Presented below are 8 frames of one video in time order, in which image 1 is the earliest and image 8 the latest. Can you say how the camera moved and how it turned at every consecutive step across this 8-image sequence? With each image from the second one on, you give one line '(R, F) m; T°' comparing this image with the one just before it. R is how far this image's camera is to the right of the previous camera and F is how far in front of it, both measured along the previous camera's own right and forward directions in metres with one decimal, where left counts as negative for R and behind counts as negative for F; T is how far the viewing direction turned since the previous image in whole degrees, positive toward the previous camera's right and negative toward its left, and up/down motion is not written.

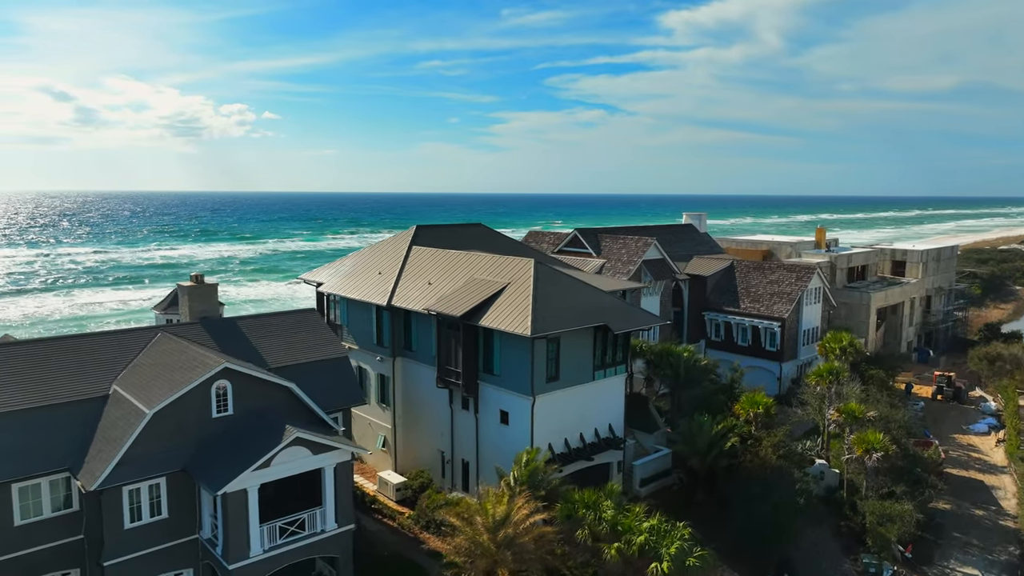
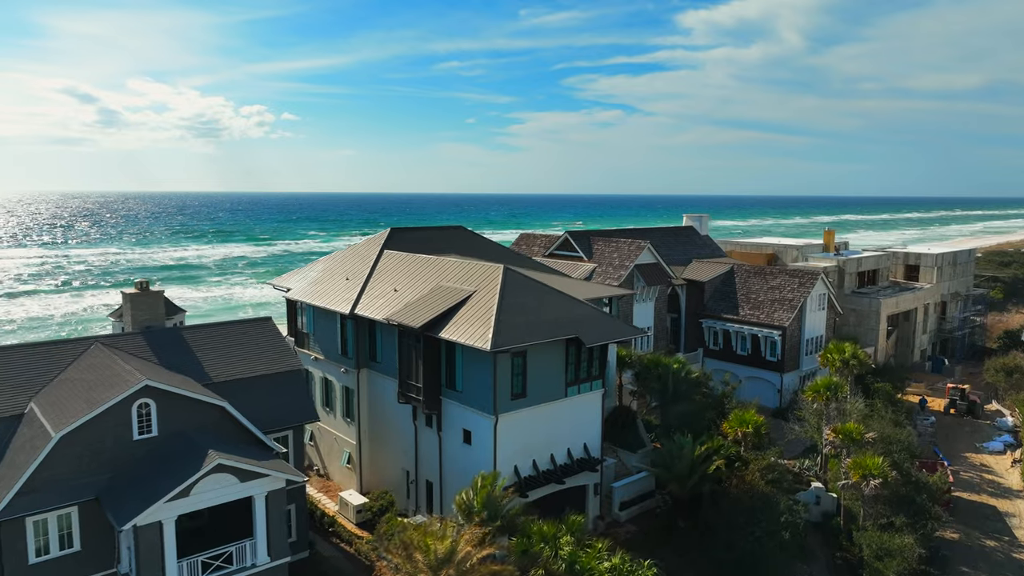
(+1.7, +1.9) m; -1°
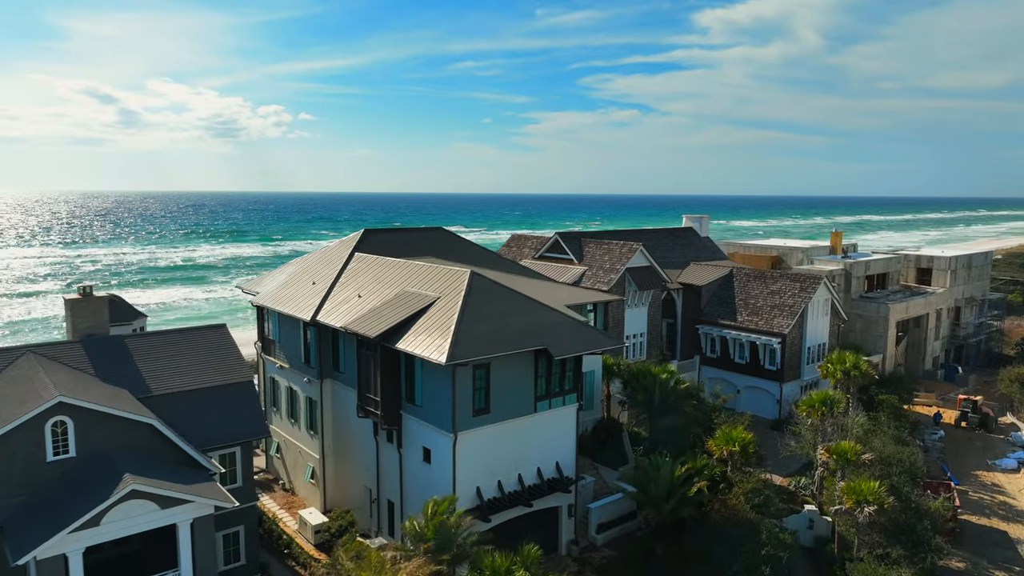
(+1.5, +1.7) m; -1°
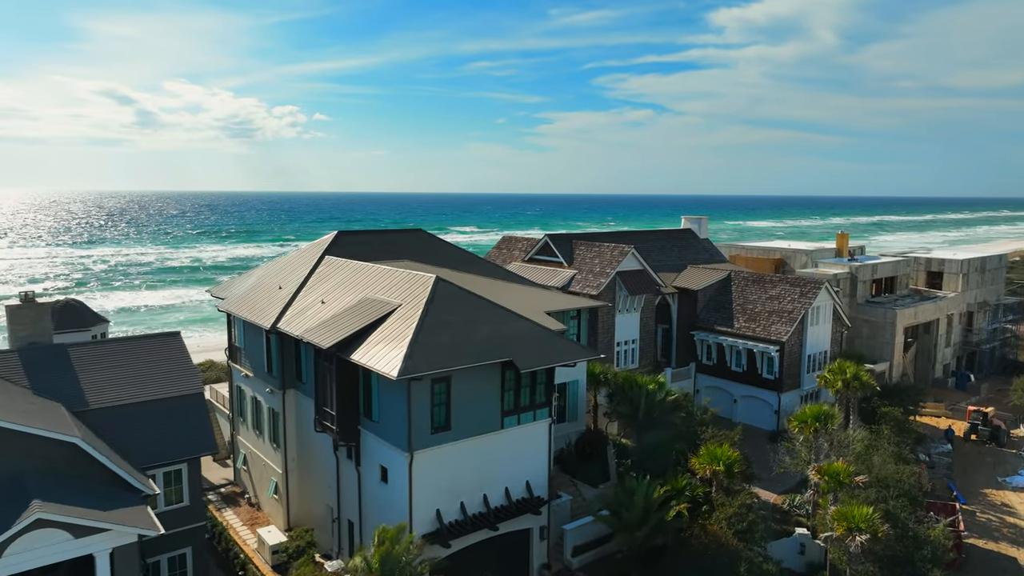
(+1.3, +1.5) m; -1°
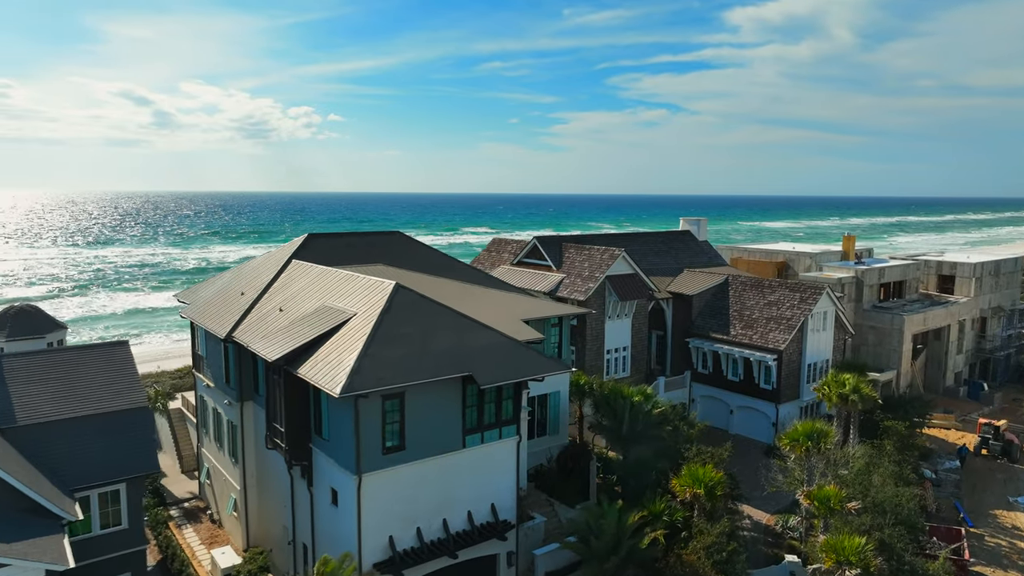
(+1.3, +1.5) m; -1°
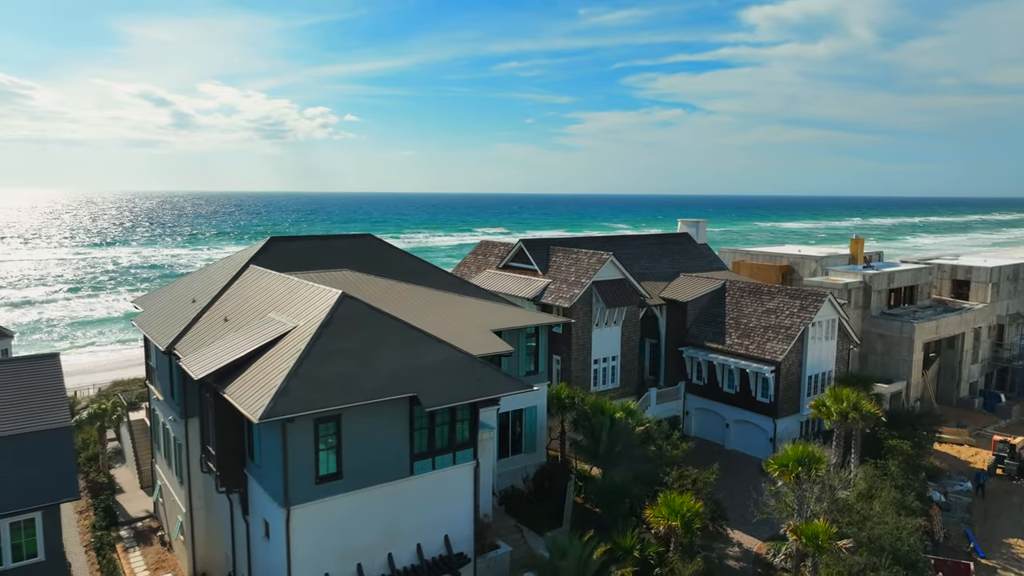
(+1.5, +1.8) m; -1°
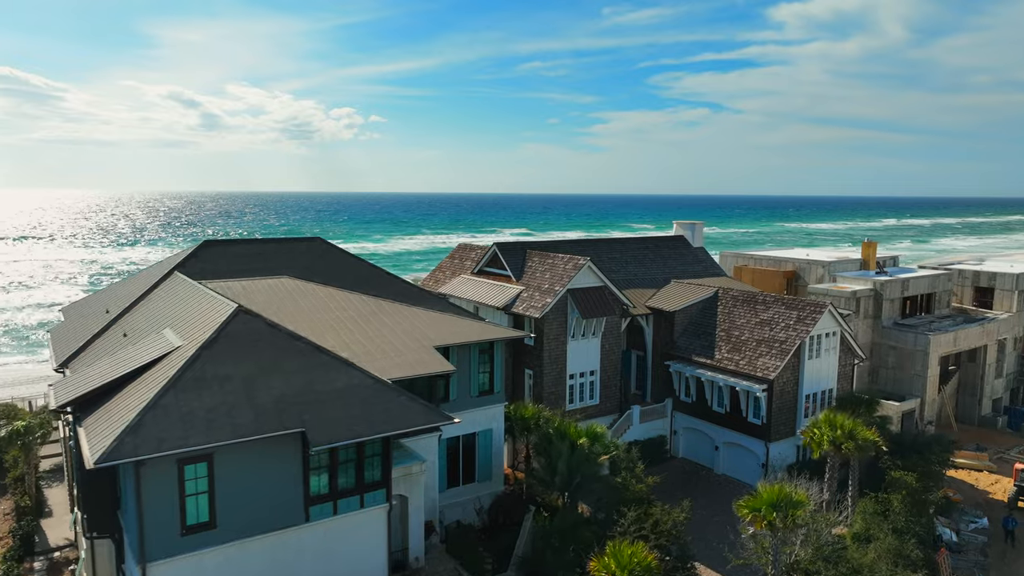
(+2.2, +2.6) m; -2°
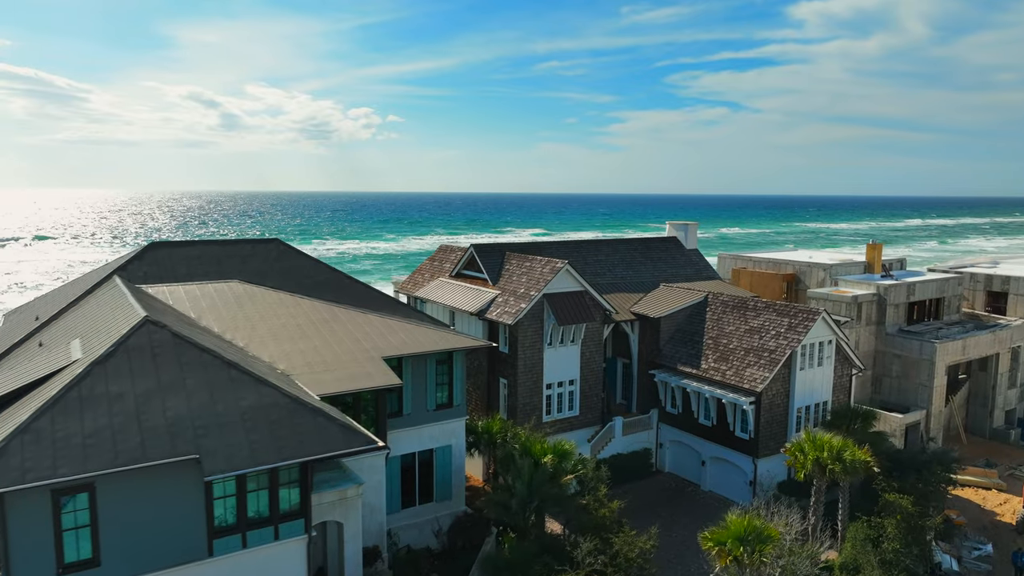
(+1.6, +1.6) m; -1°
